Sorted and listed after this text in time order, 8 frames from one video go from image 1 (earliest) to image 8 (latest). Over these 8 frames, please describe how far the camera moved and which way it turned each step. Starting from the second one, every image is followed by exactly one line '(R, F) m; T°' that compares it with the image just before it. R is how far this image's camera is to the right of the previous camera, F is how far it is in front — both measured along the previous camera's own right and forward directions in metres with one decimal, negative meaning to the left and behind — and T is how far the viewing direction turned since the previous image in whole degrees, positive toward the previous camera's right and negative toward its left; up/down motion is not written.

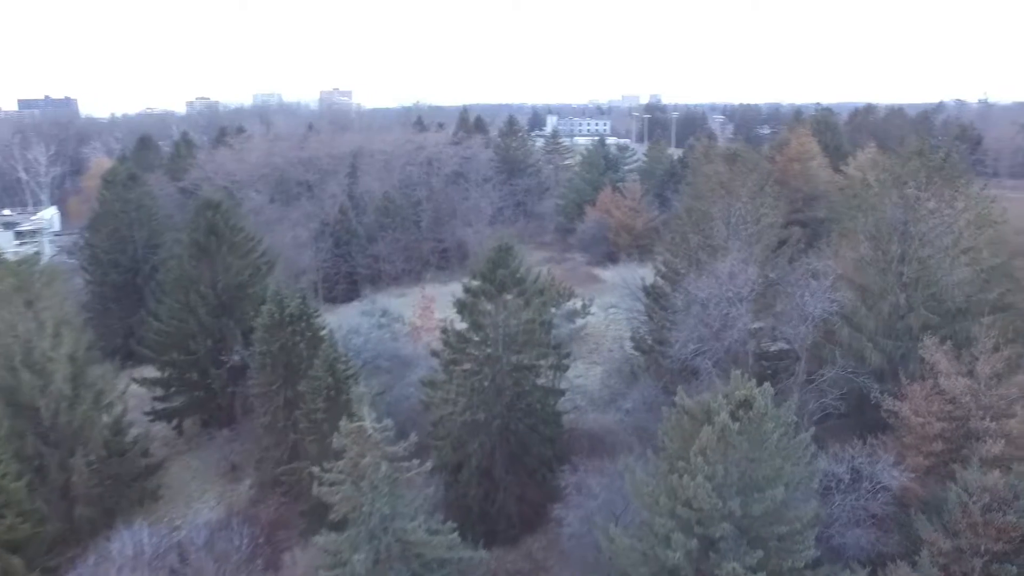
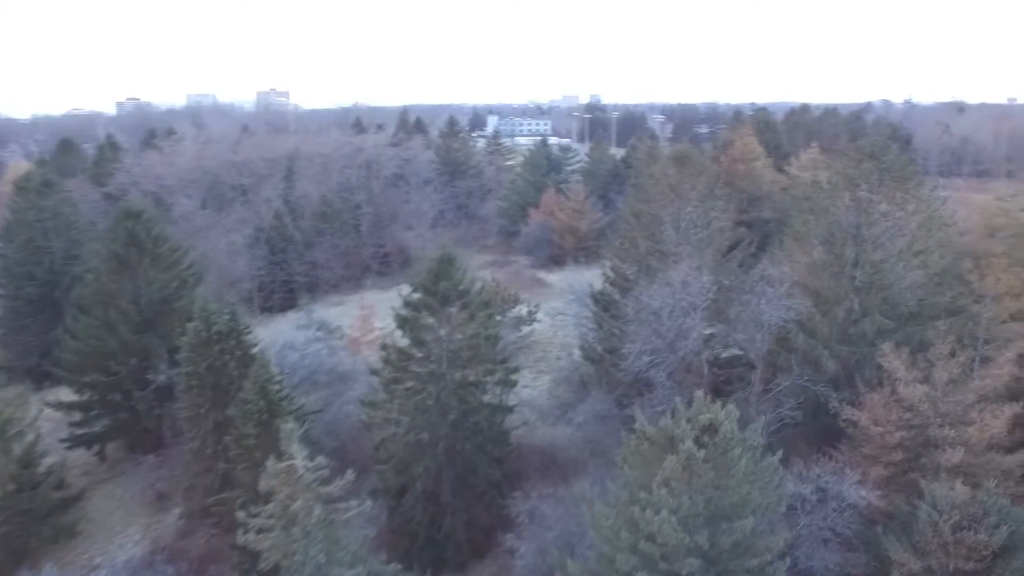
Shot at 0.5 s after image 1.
(0.0, +0.7) m; +4°
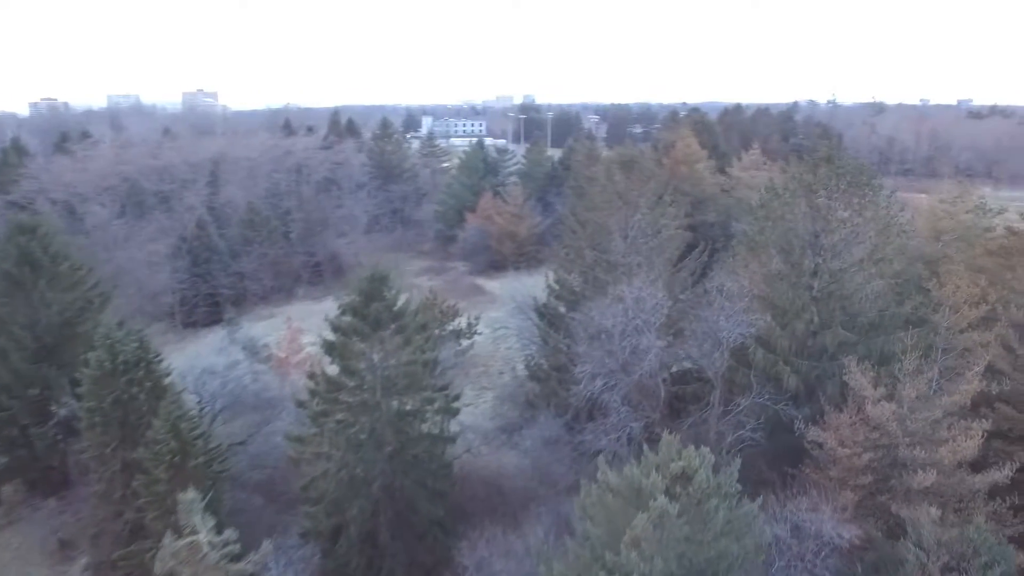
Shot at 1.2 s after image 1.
(0.0, +1.0) m; +4°
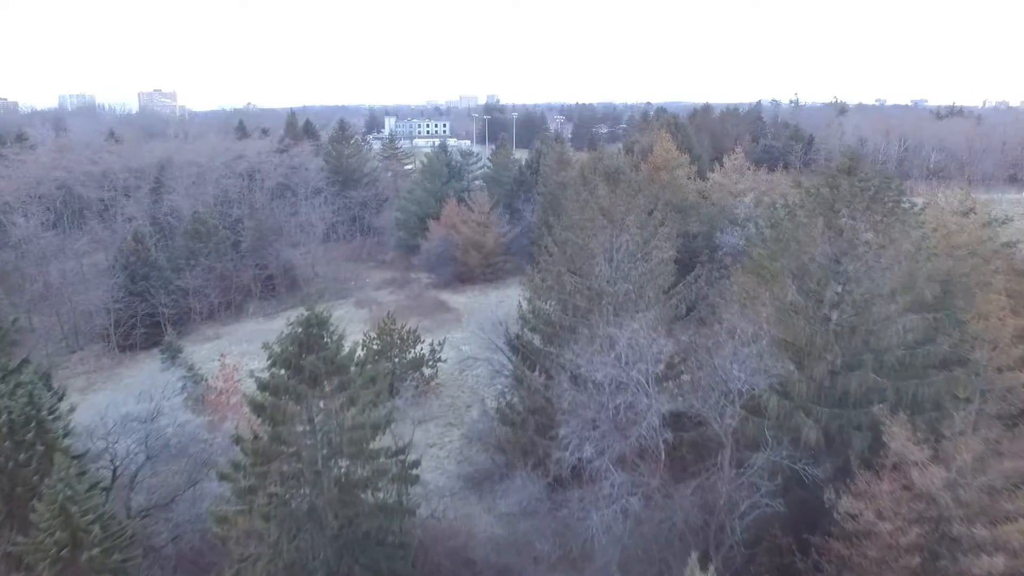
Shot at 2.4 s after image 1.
(0.0, +2.0) m; +2°
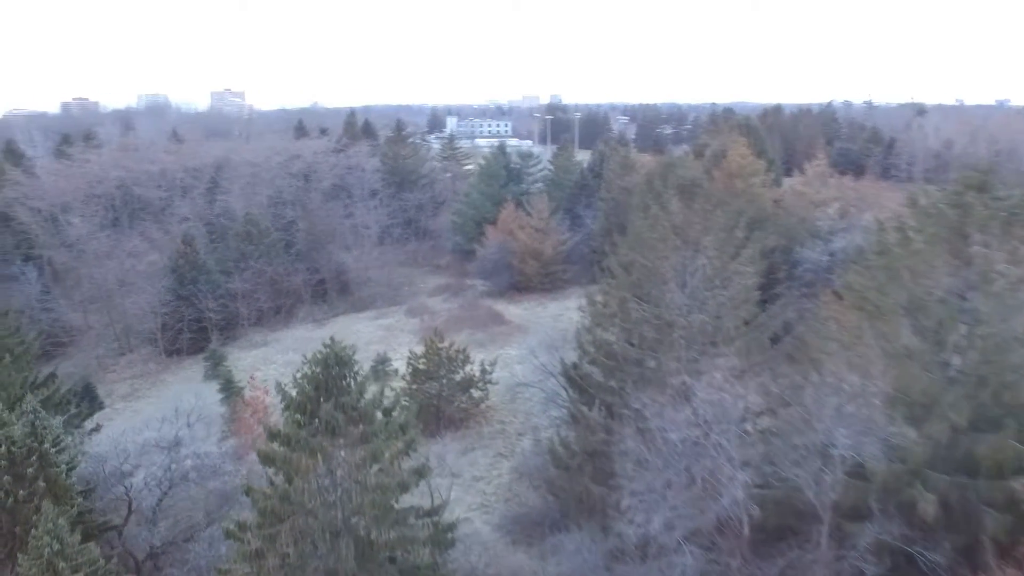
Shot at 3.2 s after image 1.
(0.0, +1.5) m; -4°
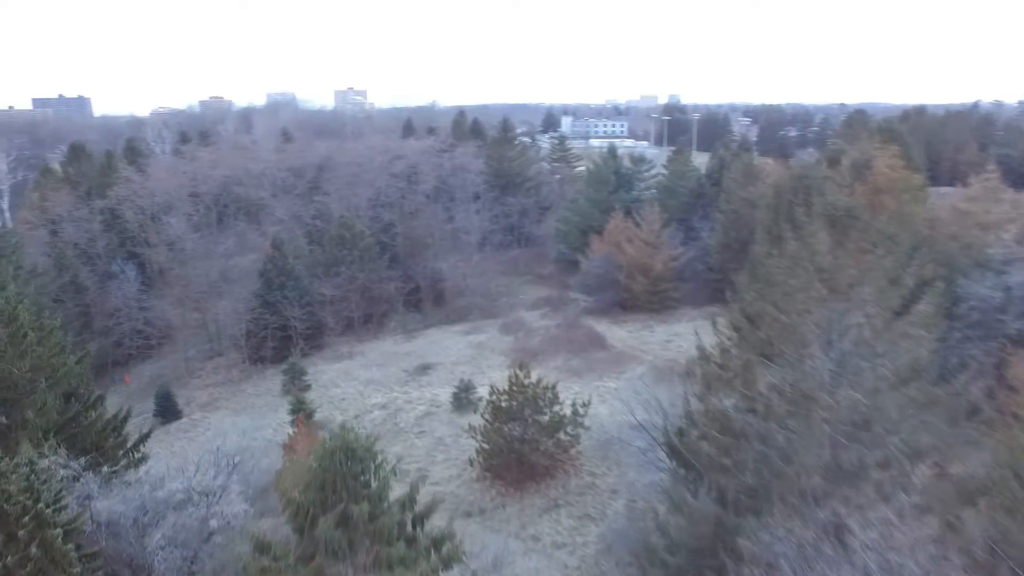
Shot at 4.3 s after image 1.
(+0.2, +2.2) m; -8°
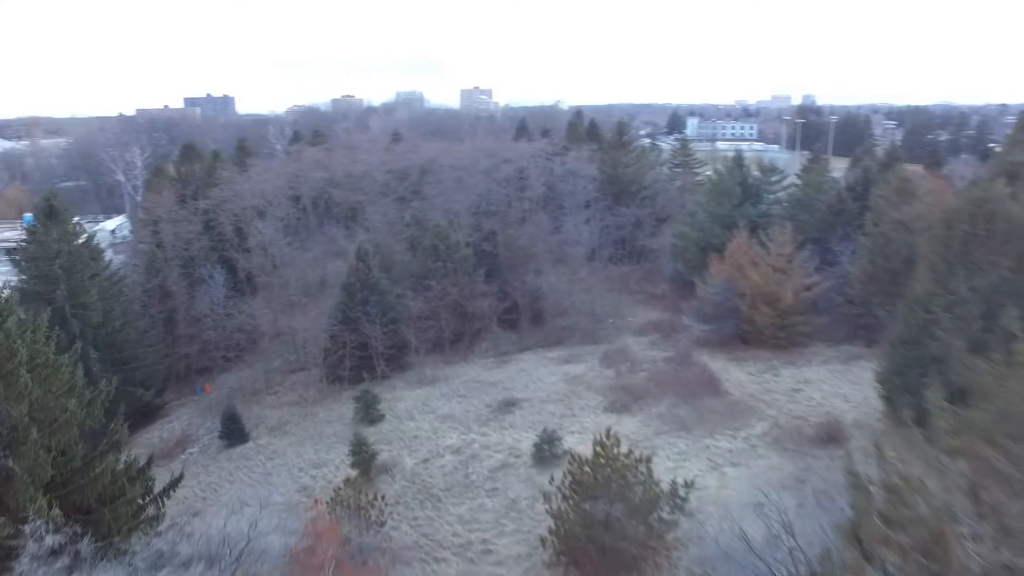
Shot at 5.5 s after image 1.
(+0.4, +2.7) m; -8°
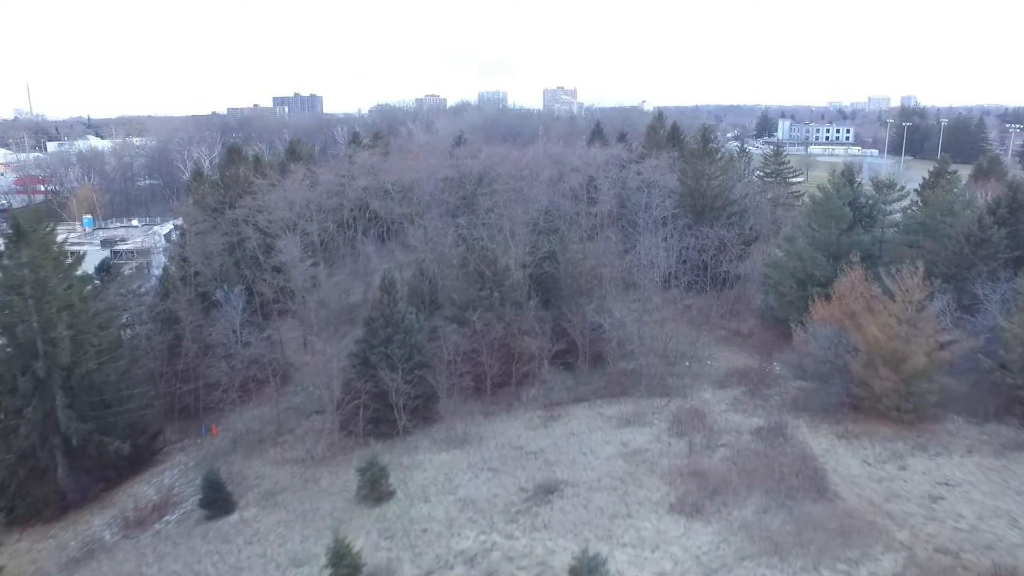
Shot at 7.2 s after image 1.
(+0.7, +4.1) m; -6°
